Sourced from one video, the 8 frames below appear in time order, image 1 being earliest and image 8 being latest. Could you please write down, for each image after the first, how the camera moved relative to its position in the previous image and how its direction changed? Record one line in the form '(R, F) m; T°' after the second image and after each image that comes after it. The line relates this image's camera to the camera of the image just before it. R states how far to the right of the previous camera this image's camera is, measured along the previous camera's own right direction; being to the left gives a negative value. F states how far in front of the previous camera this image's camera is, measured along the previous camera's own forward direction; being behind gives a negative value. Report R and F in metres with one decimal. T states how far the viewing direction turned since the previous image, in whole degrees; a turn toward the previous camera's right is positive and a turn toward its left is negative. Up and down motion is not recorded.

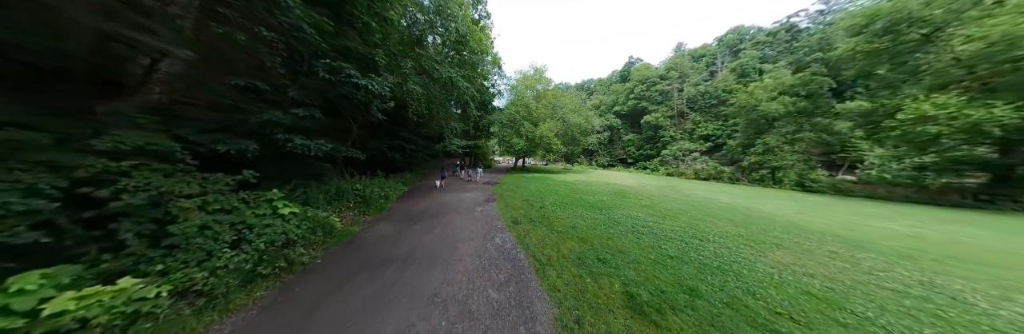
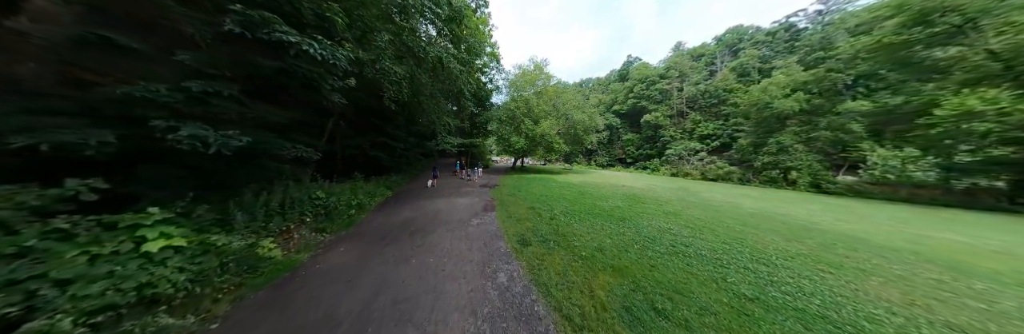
(-0.2, +1.2) m; +1°
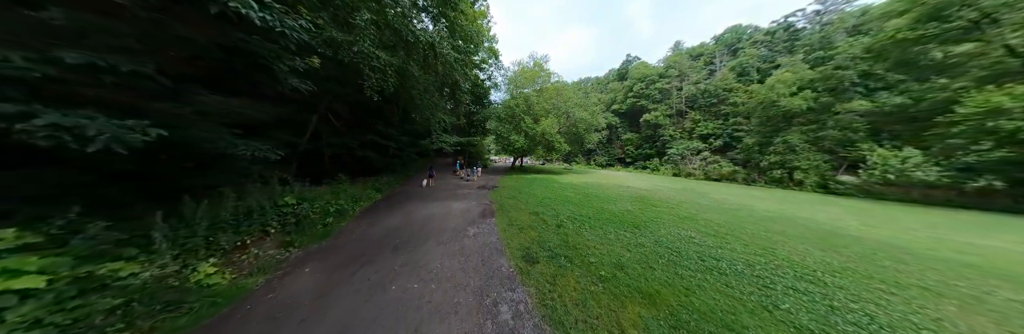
(-0.1, +0.6) m; +1°
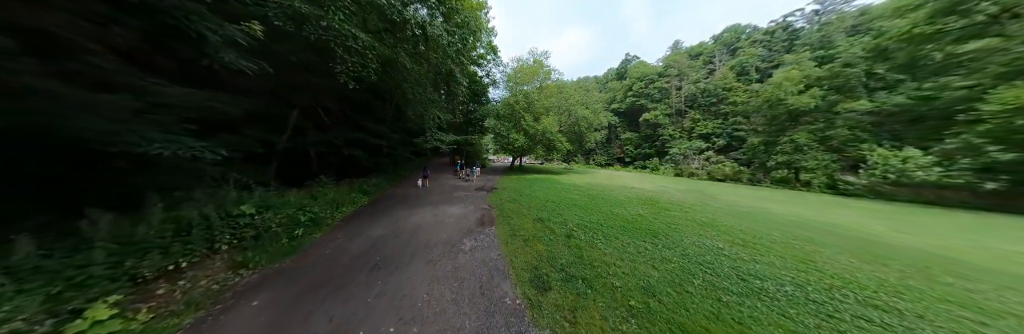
(-0.1, +0.6) m; +1°
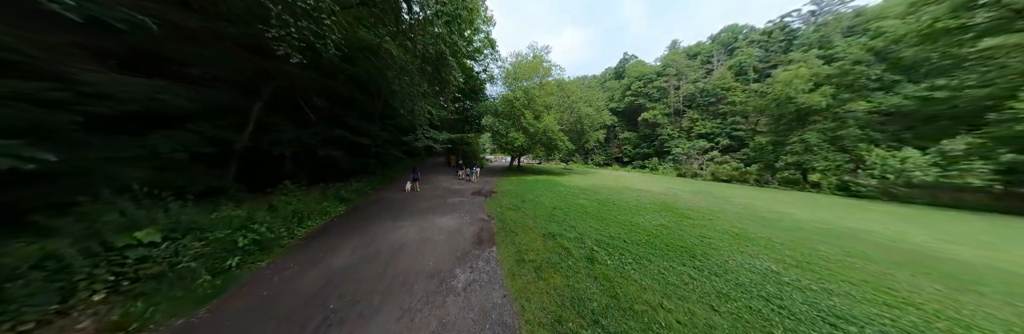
(-0.2, +0.9) m; +1°
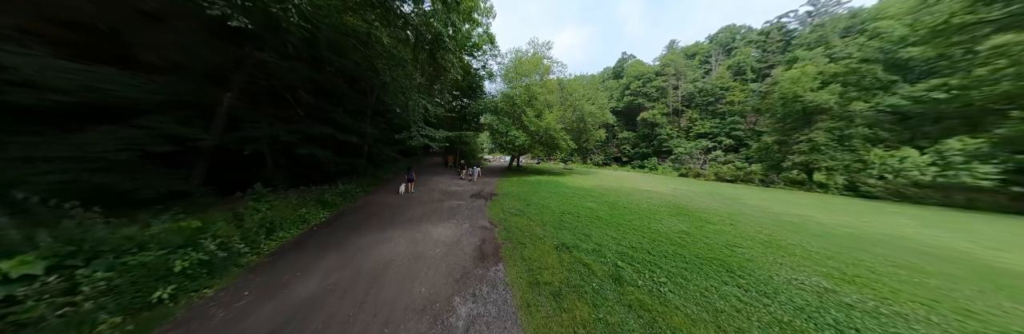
(-0.2, +0.6) m; +1°
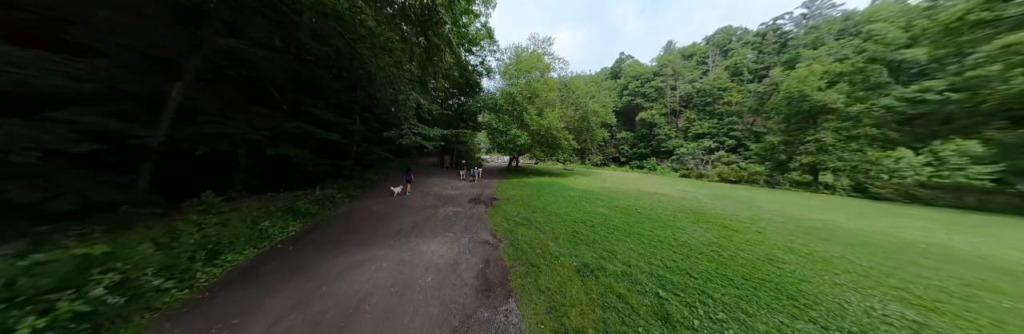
(-0.2, +0.7) m; +1°
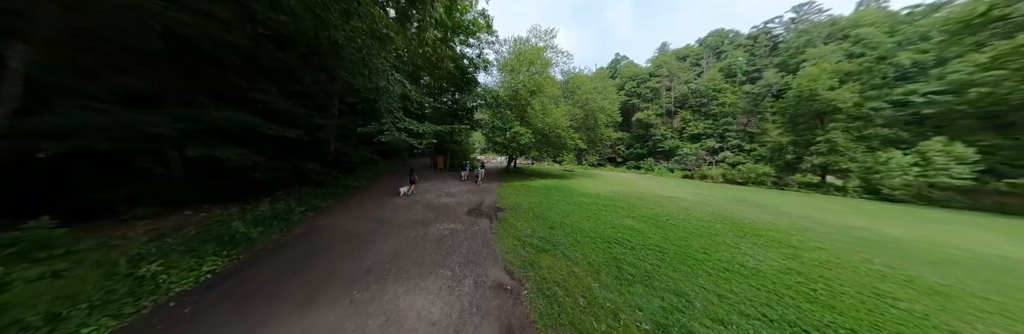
(-0.5, +1.1) m; +2°
